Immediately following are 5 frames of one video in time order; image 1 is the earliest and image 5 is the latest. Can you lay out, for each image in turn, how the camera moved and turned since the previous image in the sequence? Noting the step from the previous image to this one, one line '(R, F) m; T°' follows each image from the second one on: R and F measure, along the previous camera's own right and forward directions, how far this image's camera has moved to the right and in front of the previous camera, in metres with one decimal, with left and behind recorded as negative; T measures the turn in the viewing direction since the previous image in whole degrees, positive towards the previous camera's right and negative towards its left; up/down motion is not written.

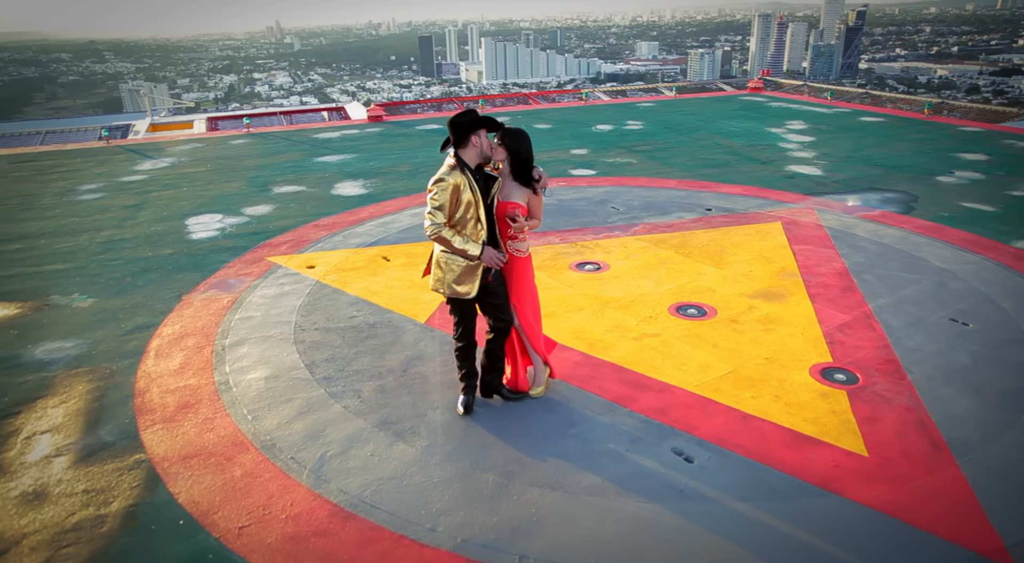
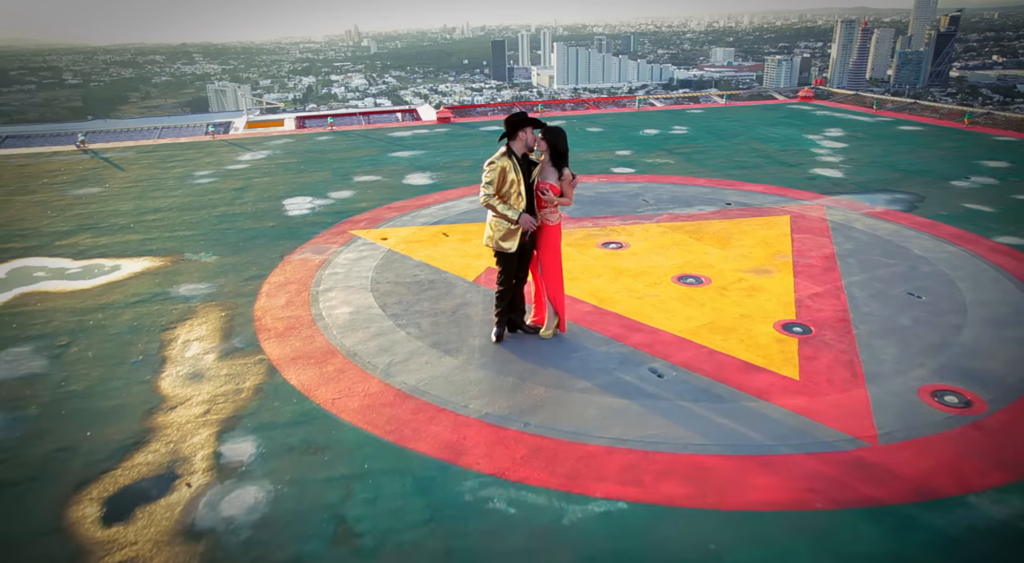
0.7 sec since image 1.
(+0.3, -1.2) m; -6°
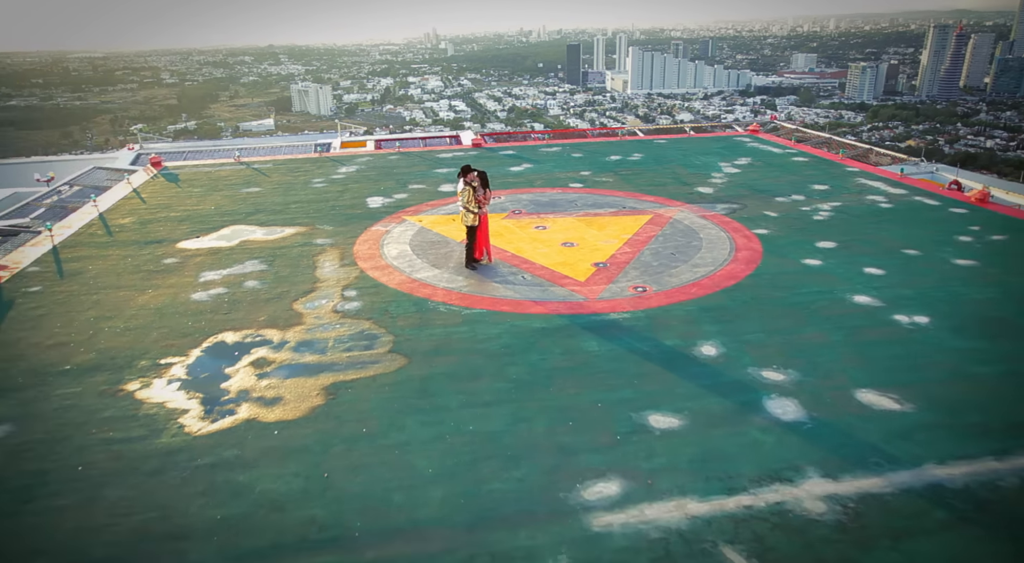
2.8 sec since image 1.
(+2.0, -5.7) m; -6°
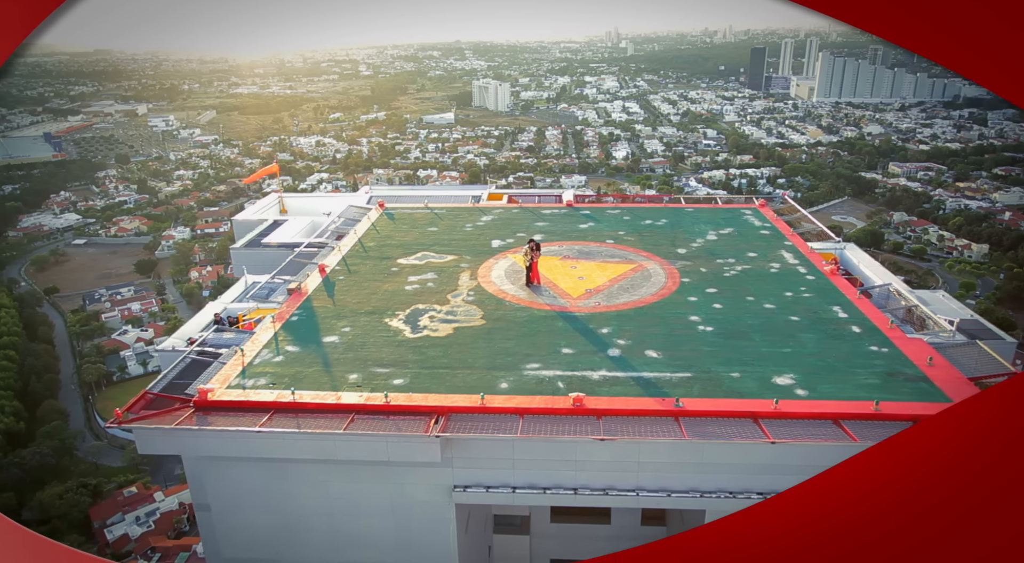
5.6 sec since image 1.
(+4.3, -11.0) m; -15°
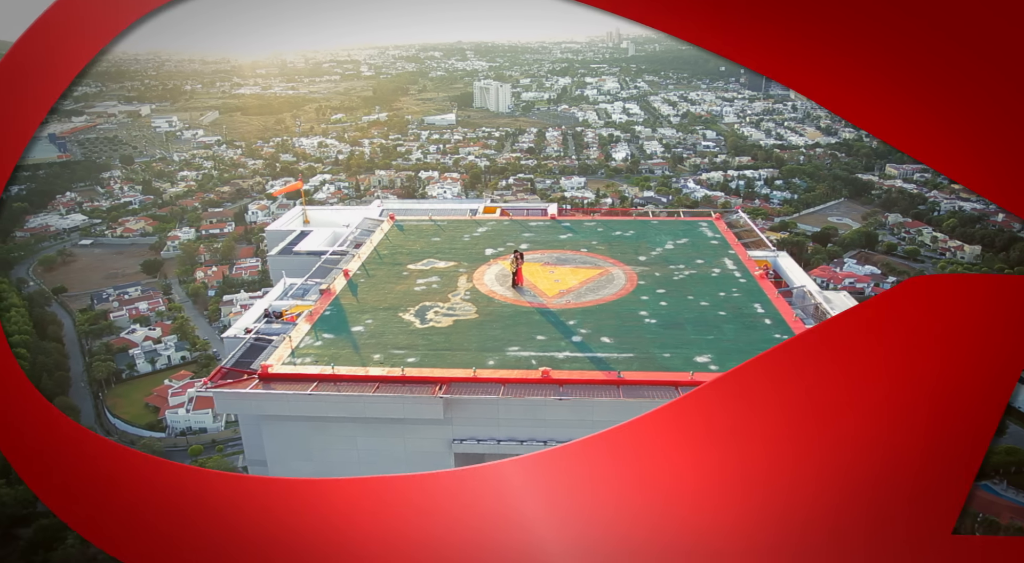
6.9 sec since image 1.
(+0.5, -5.0) m; 0°
